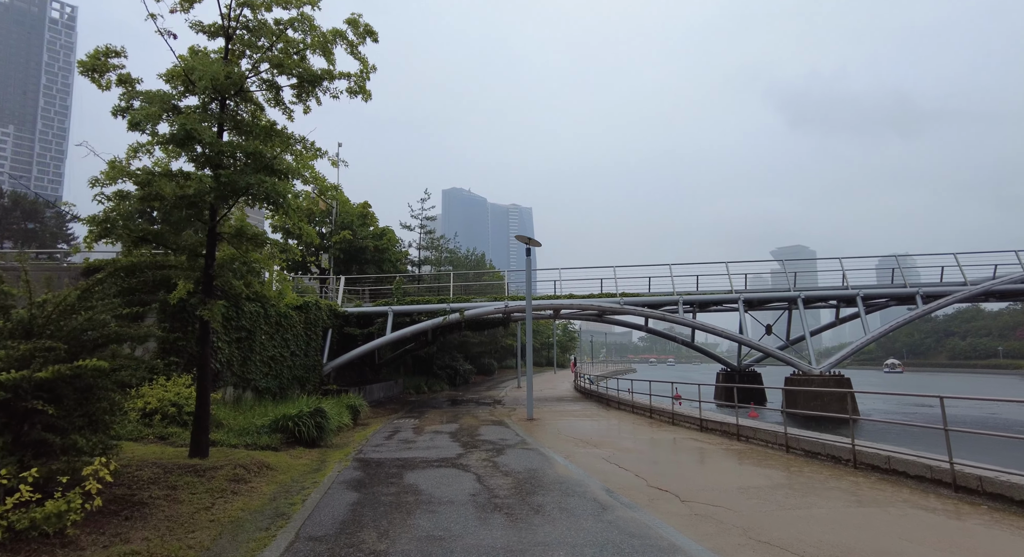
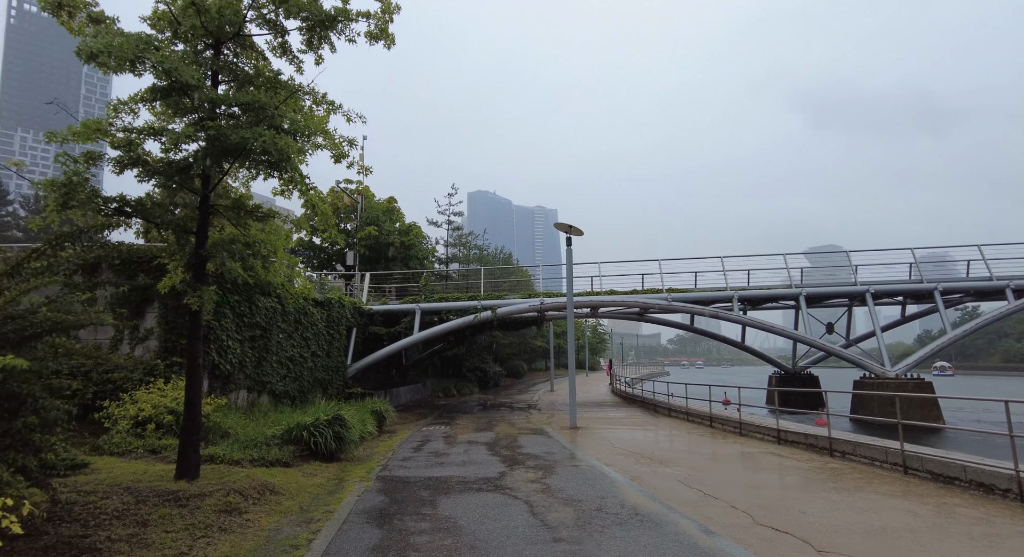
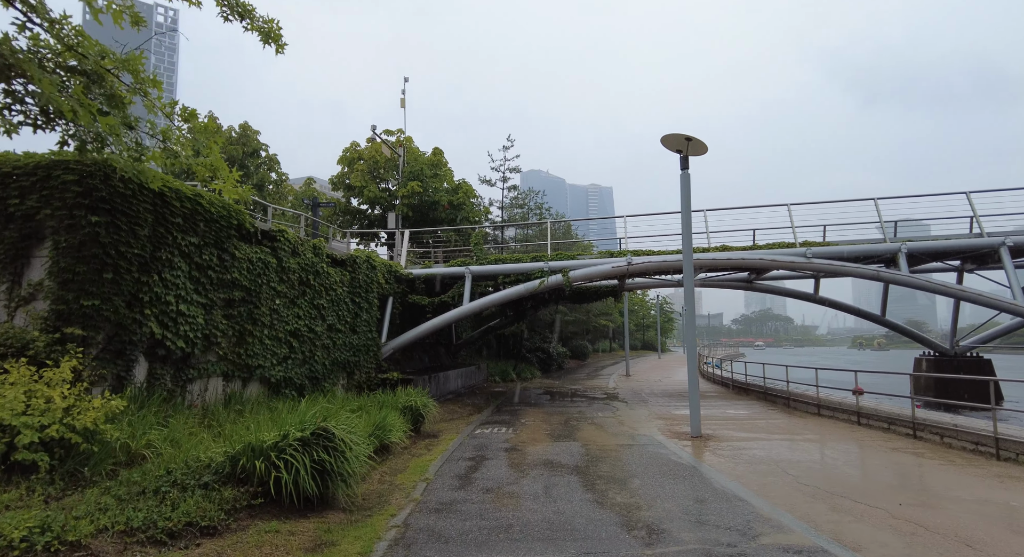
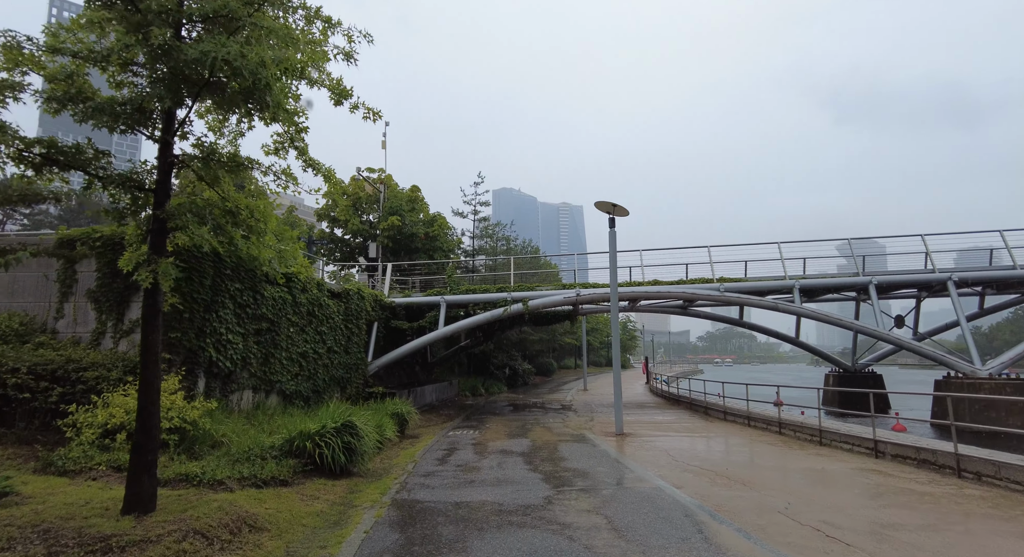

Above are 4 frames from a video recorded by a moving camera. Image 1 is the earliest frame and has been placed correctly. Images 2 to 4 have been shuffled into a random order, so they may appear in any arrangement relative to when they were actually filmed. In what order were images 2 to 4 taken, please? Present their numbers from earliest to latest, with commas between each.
2, 4, 3
